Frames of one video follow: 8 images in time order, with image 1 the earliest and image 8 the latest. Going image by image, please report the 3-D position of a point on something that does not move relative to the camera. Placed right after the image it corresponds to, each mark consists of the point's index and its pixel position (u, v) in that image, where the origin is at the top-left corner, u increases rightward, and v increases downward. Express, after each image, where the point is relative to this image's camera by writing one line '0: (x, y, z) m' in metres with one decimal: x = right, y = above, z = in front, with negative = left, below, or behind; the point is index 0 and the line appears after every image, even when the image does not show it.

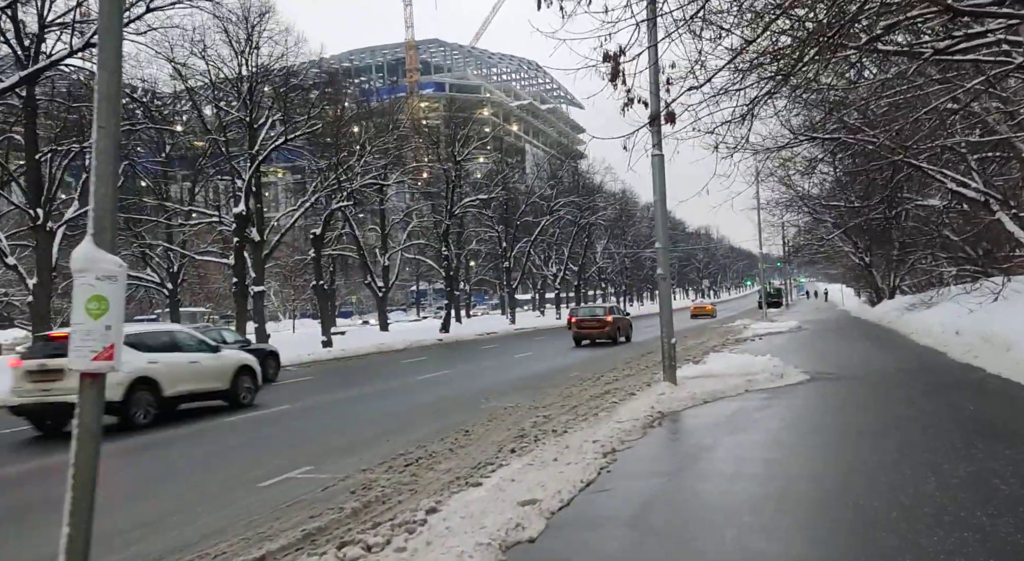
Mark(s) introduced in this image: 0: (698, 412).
0: (+2.3, -1.6, +9.8) m
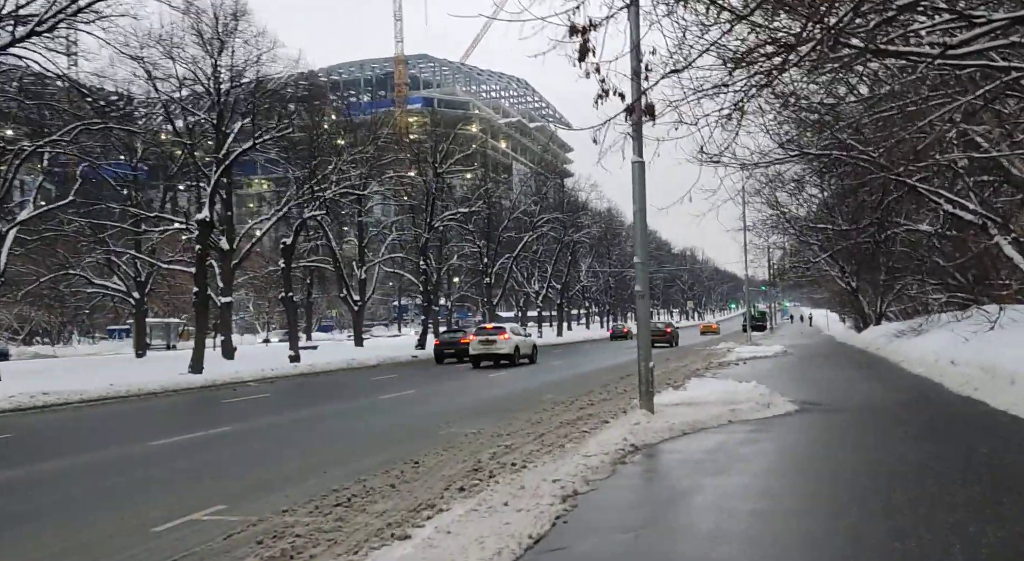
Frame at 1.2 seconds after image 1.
0: (+1.9, -1.9, +8.8) m
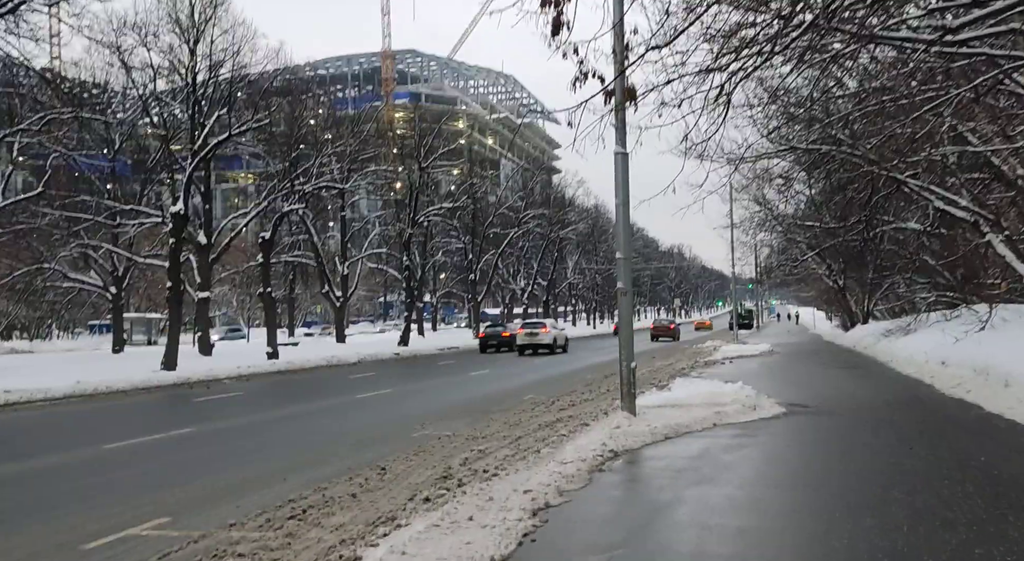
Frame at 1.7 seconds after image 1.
0: (+1.6, -1.8, +8.4) m
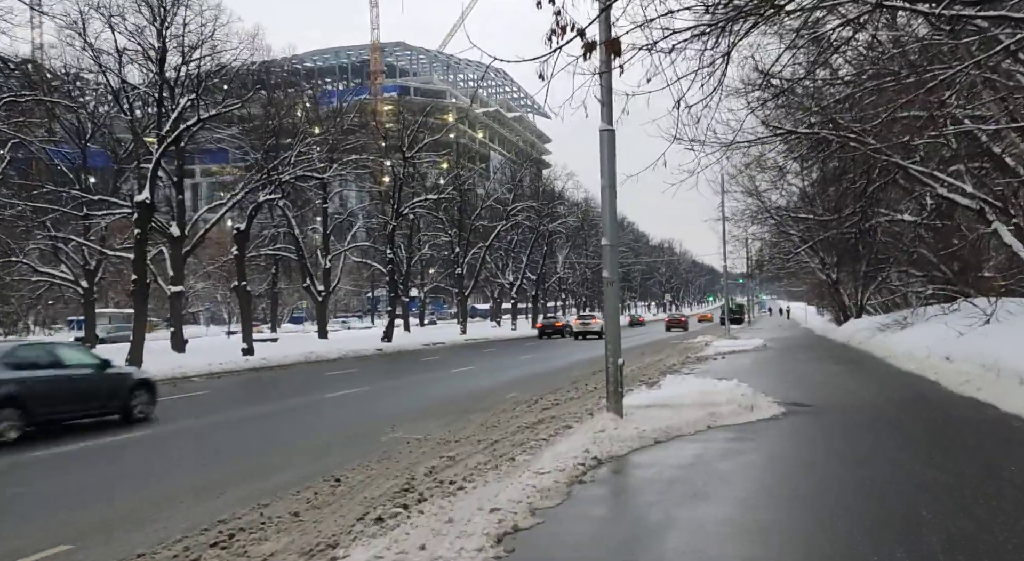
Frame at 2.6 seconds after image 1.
0: (+1.3, -1.7, +7.5) m
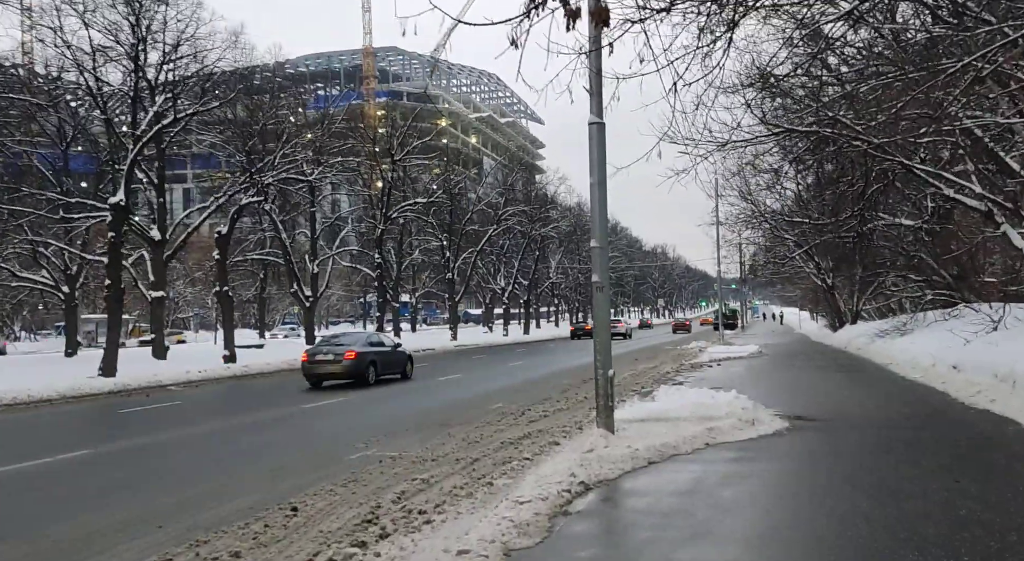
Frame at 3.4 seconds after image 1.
0: (+1.1, -1.7, +6.8) m
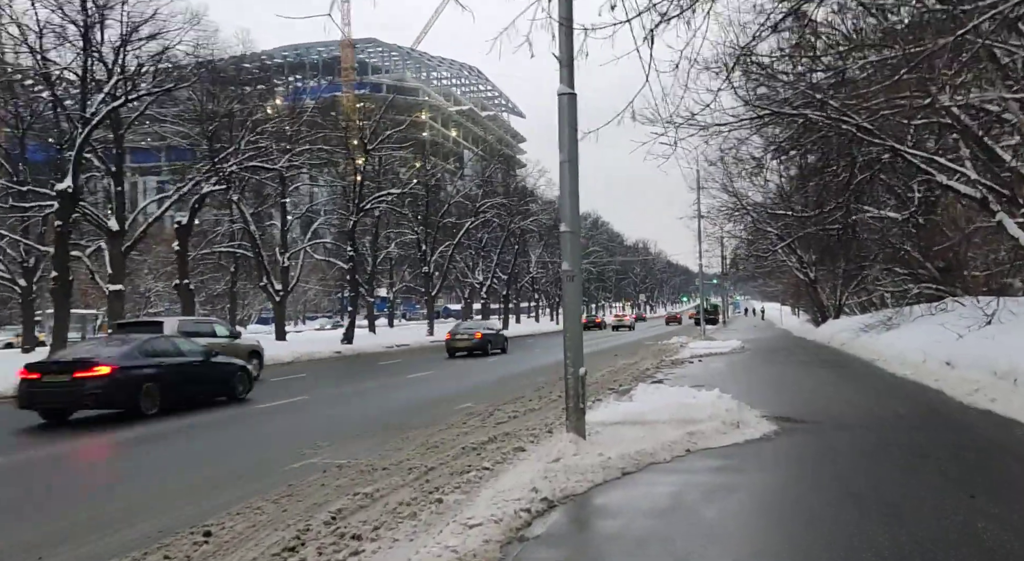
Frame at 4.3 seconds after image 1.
0: (+0.8, -1.6, +5.9) m
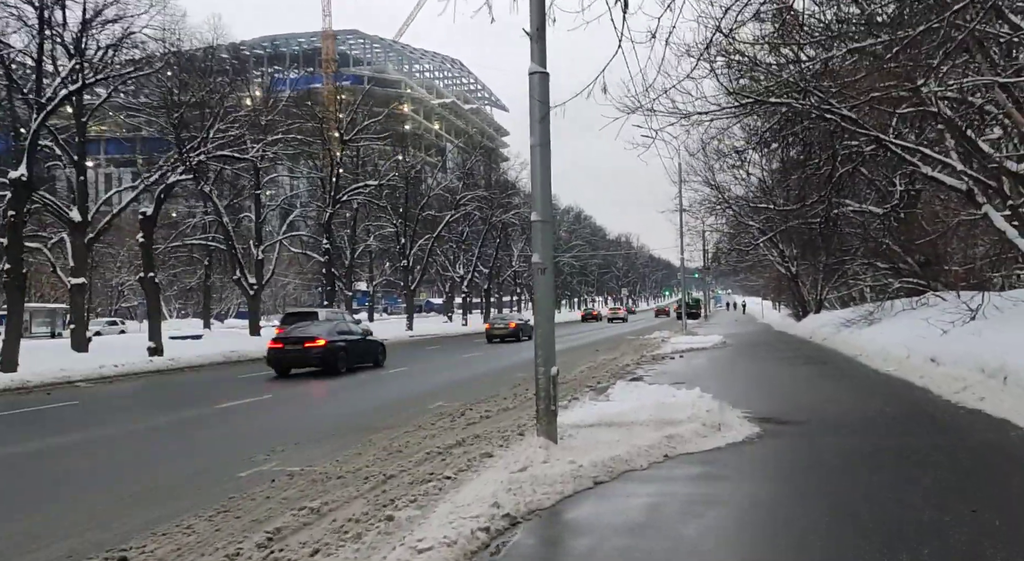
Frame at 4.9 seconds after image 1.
0: (+0.5, -1.6, +5.4) m
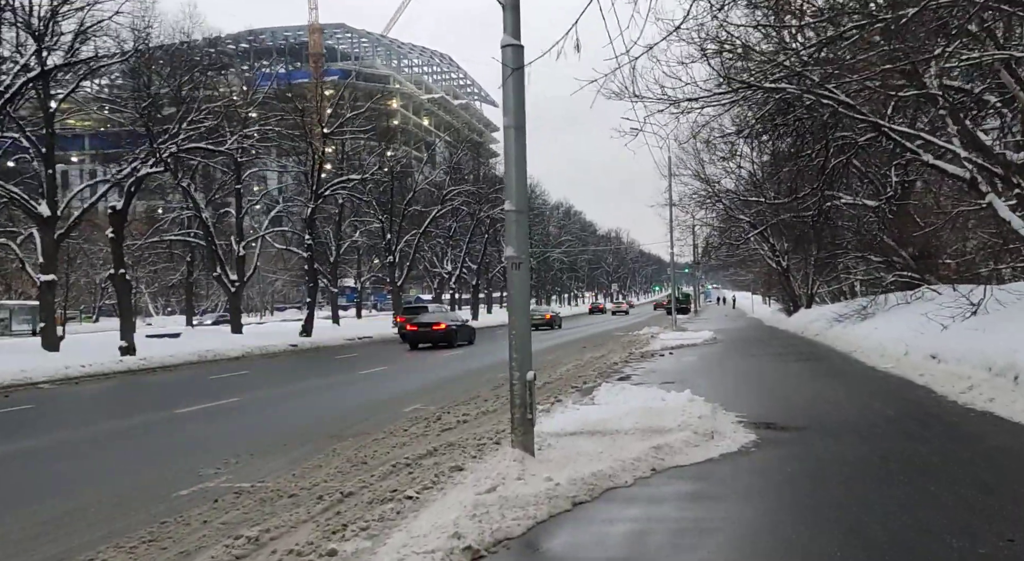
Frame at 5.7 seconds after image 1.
0: (+0.3, -1.6, +4.7) m
